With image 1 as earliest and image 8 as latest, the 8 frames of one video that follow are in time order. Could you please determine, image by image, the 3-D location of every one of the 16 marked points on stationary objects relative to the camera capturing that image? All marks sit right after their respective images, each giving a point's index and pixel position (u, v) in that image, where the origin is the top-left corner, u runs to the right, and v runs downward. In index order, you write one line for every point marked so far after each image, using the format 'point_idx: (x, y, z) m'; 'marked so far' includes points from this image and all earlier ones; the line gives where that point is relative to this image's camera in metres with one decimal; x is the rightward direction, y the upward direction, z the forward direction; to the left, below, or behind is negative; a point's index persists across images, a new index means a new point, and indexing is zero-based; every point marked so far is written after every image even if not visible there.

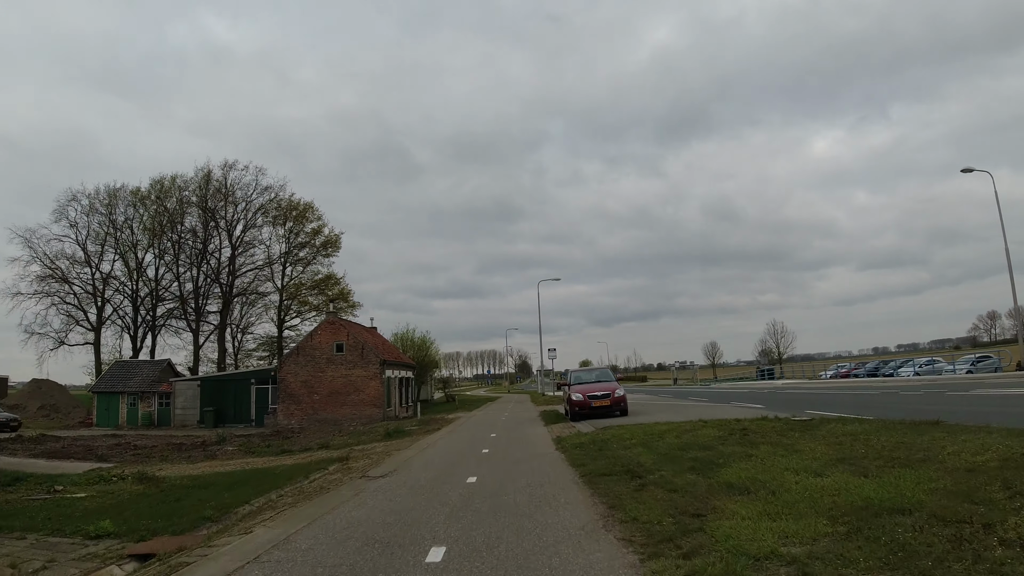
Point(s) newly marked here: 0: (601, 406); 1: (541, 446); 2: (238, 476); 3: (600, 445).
0: (+2.9, -3.9, +18.5) m
1: (+0.7, -3.5, +12.6) m
2: (-6.8, -4.7, +14.2) m
3: (+1.8, -3.1, +11.3) m
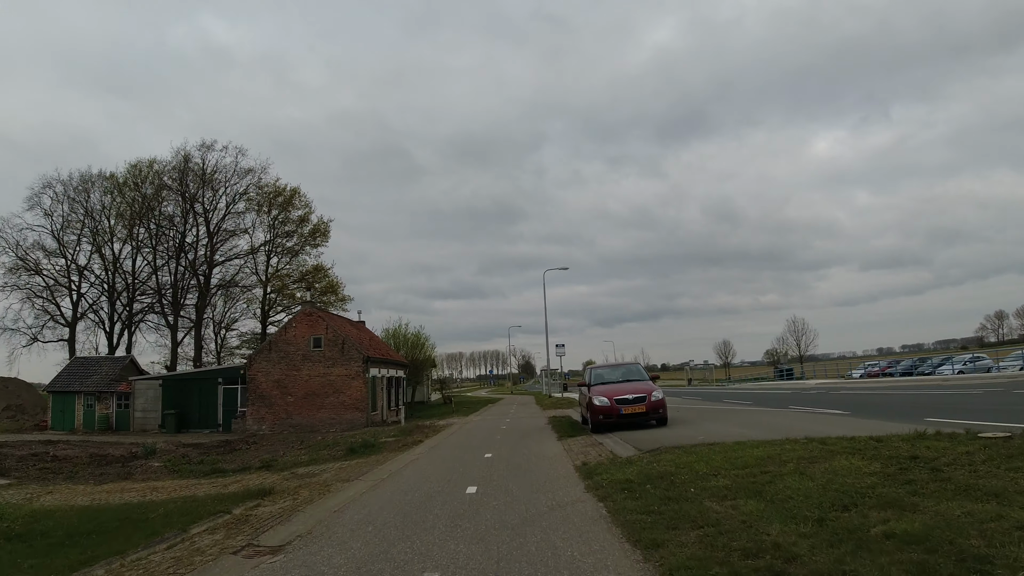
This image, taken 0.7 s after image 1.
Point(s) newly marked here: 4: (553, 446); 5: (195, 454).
0: (+3.0, -3.1, +13.8) m
1: (+0.7, -2.7, +7.9) m
2: (-6.8, -3.9, +9.5) m
3: (+1.8, -2.3, +6.6) m
4: (+0.9, -3.3, +12.1) m
5: (-10.6, -5.6, +19.0) m
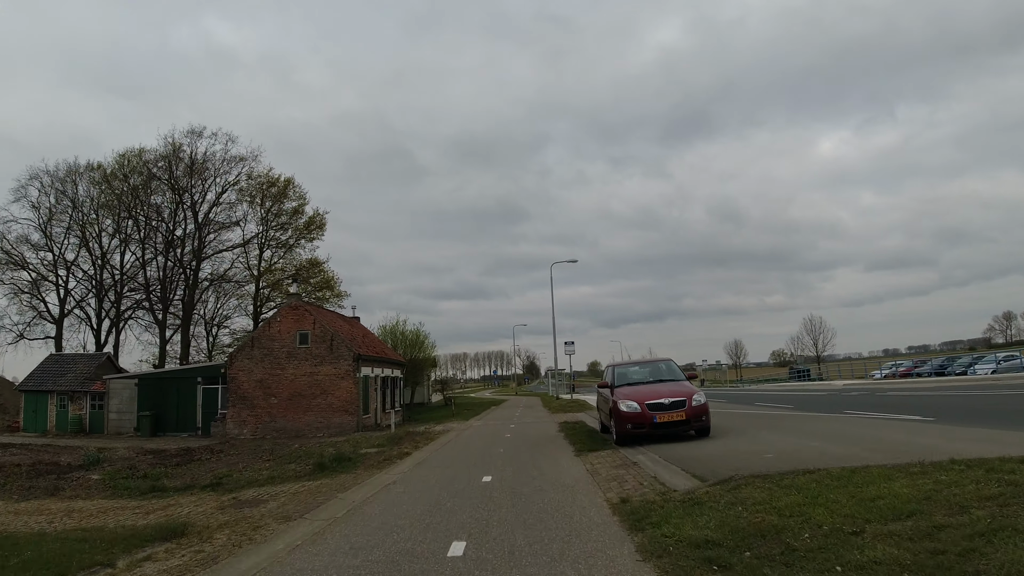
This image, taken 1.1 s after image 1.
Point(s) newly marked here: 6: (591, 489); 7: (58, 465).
0: (+3.1, -2.6, +11.0) m
1: (+0.8, -2.2, +5.1) m
2: (-6.7, -3.4, +6.8) m
3: (+1.8, -1.8, +3.8) m
4: (+1.0, -2.9, +9.3) m
5: (-10.5, -5.1, +16.3) m
6: (+1.0, -2.6, +7.2) m
7: (-13.8, -5.4, +17.3) m
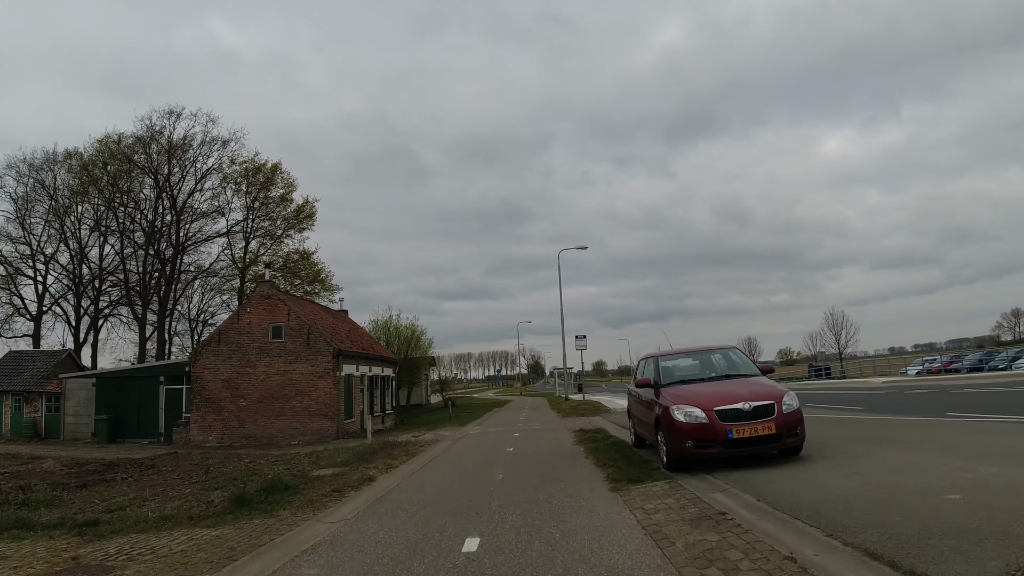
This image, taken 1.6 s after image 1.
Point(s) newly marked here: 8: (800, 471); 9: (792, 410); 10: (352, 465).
0: (+3.1, -1.9, +7.3) m
1: (+0.7, -1.6, +1.4) m
2: (-6.7, -2.8, +3.2) m
3: (+1.8, -1.2, +0.1) m
4: (+1.0, -2.2, +5.6) m
5: (-10.4, -4.5, +12.7) m
6: (+1.0, -1.9, +3.6) m
7: (-13.7, -4.8, +13.8) m
8: (+3.8, -2.4, +7.4) m
9: (+3.9, -1.7, +7.8) m
10: (-3.3, -3.7, +11.8) m
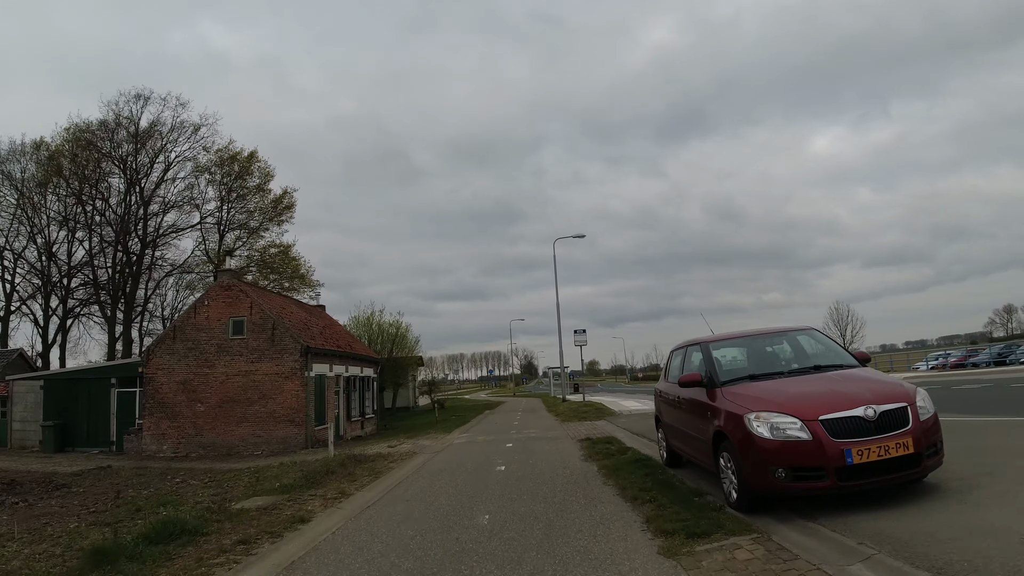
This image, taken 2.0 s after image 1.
0: (+3.1, -1.4, +4.7) m
1: (+0.7, -1.1, -1.3) m
2: (-6.7, -2.3, +0.4) m
3: (+1.8, -0.7, -2.5) m
4: (+0.9, -1.7, +2.9) m
5: (-10.5, -4.1, +9.9) m
6: (+1.0, -1.4, +0.9) m
7: (-13.8, -4.4, +10.9) m
8: (+3.7, -1.9, +4.8) m
9: (+3.8, -1.2, +5.2) m
10: (-3.4, -3.2, +9.0) m
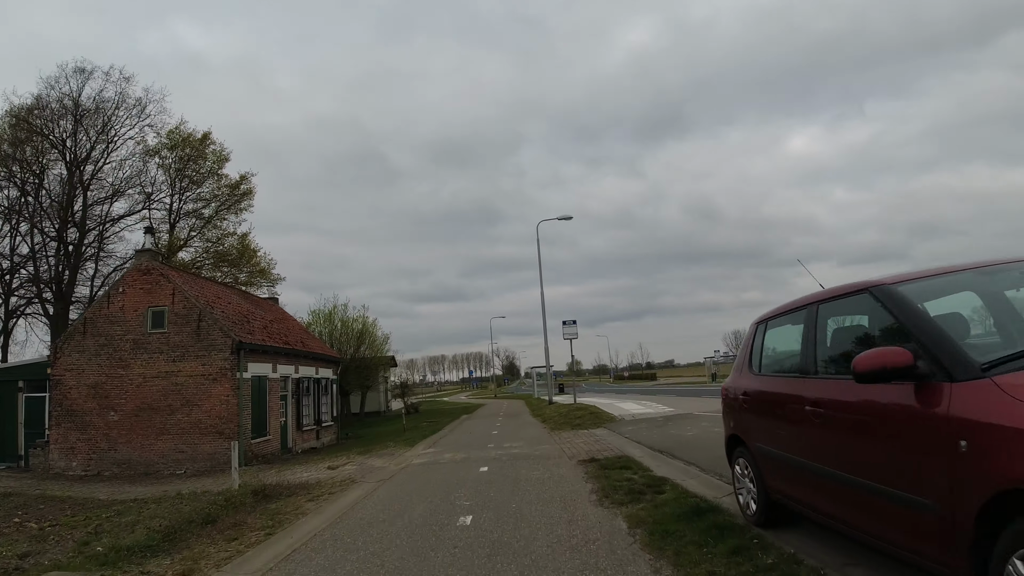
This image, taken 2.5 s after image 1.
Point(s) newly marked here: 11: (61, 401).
0: (+2.9, -0.8, +1.3) m
1: (+0.8, -0.5, -4.7) m
2: (-6.7, -1.7, -3.3) m
3: (+1.9, 0.0, -6.0) m
4: (+0.9, -1.1, -0.5) m
5: (-10.8, -3.5, +6.1) m
6: (+0.9, -0.8, -2.6) m
7: (-14.2, -3.9, +6.9) m
8: (+3.5, -1.2, +1.4) m
9: (+3.6, -0.5, +1.8) m
10: (-3.7, -2.6, +5.5) m
11: (-15.2, -3.8, +19.1) m
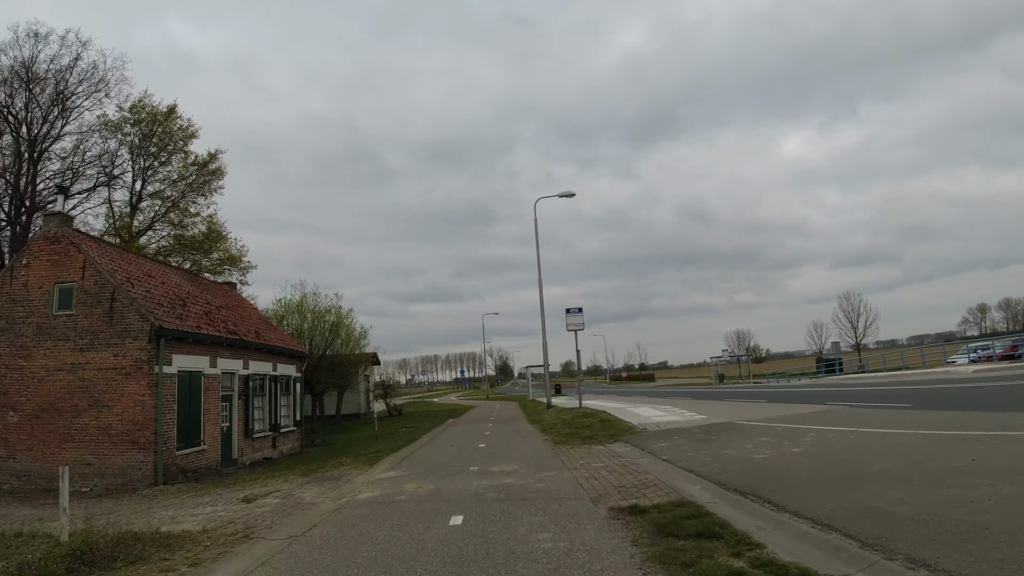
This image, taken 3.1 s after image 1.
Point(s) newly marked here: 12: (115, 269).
0: (+2.9, -0.2, -2.1) m
1: (+0.9, +0.1, -8.1) m
2: (-6.7, -1.1, -6.8) m
3: (+2.0, +0.6, -9.4) m
4: (+0.9, -0.5, -3.9) m
5: (-10.9, -2.8, +2.5) m
6: (+1.0, -0.2, -6.0) m
7: (-14.2, -3.2, +3.4) m
8: (+3.5, -0.7, -1.9) m
9: (+3.6, 0.0, -1.6) m
10: (-3.8, -2.0, +2.0) m
11: (-15.4, -3.1, +15.5) m
12: (-10.5, +0.5, +15.1) m
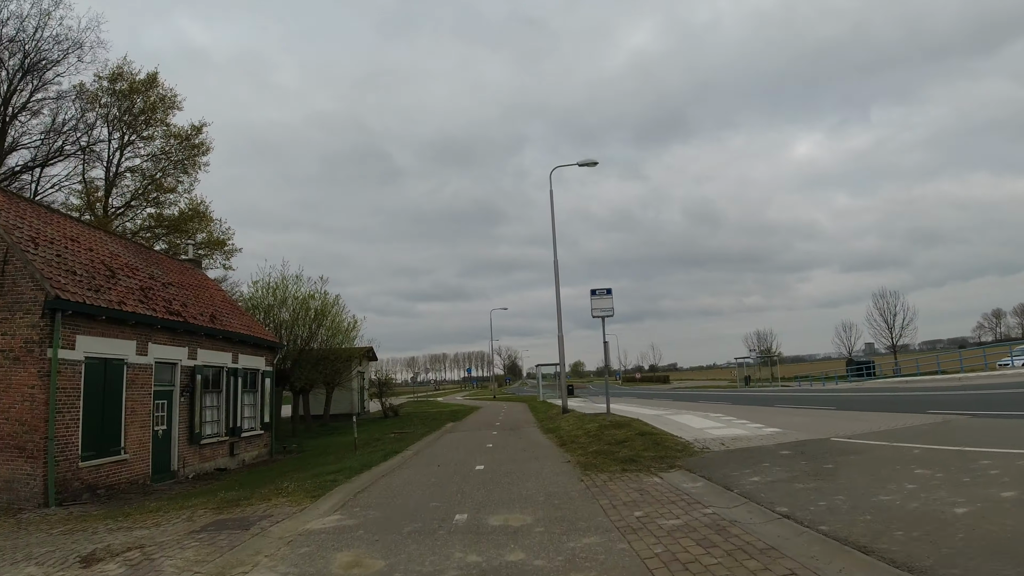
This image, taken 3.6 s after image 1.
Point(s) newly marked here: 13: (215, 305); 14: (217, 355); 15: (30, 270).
0: (+2.9, +0.3, -5.5) m
1: (+0.7, +0.7, -11.5) m
2: (-6.8, -0.4, -10.1) m
3: (+1.9, +1.1, -12.8) m
4: (+0.8, +0.1, -7.4) m
5: (-10.9, -2.1, -0.7) m
6: (+0.9, +0.4, -9.4) m
7: (-14.2, -2.4, +0.2) m
8: (+3.5, -0.1, -5.4) m
9: (+3.6, +0.6, -5.0) m
10: (-3.8, -1.4, -1.4) m
11: (-15.2, -2.3, +12.3) m
12: (-10.3, +1.2, +11.8) m
13: (-8.9, -0.6, +17.0) m
14: (-8.1, -1.7, +15.5) m
15: (-8.9, +0.2, +10.7) m
